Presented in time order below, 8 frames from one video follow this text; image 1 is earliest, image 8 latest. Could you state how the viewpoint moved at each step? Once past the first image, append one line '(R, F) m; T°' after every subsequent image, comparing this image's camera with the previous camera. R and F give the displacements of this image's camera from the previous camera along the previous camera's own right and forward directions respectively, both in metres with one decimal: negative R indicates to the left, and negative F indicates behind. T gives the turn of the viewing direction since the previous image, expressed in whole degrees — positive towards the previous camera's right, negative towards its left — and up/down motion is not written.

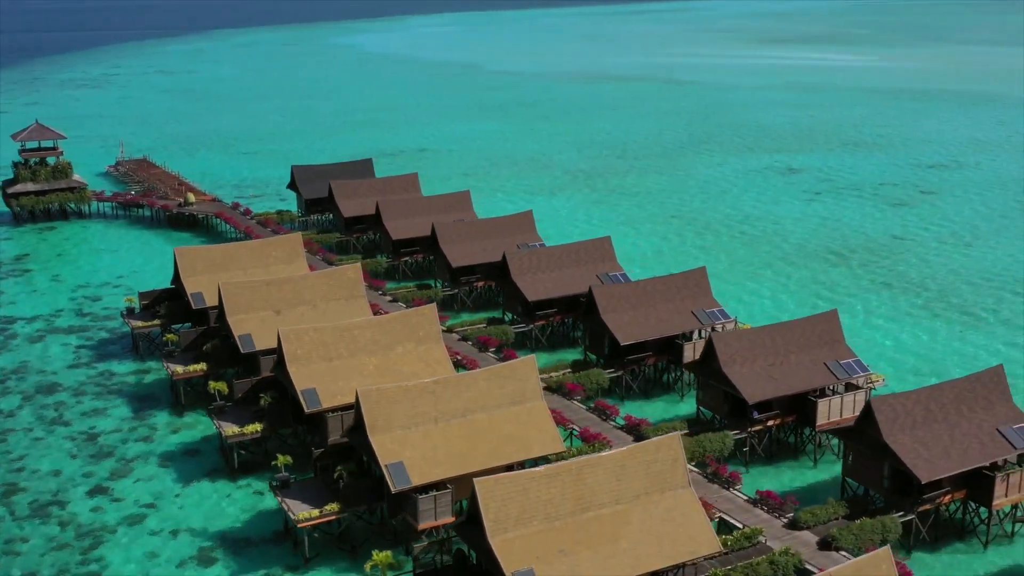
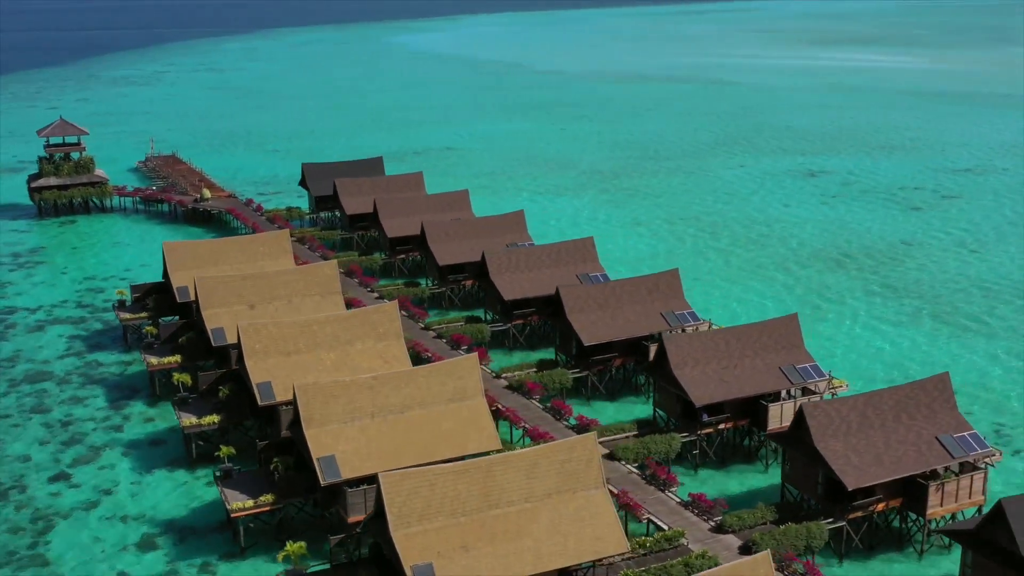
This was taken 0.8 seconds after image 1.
(+3.0, -0.2) m; -3°
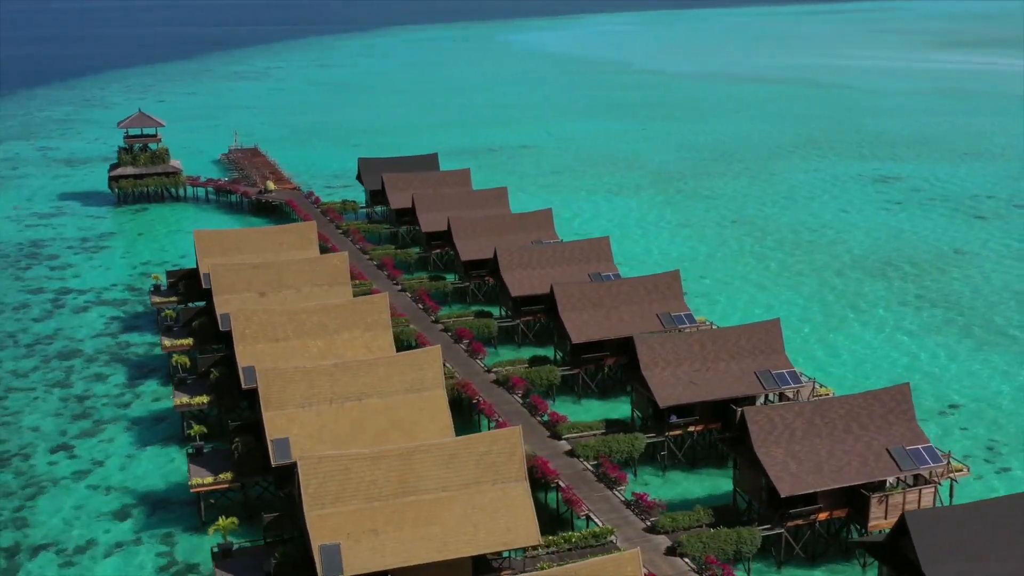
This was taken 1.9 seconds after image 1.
(+4.1, -0.3) m; -6°
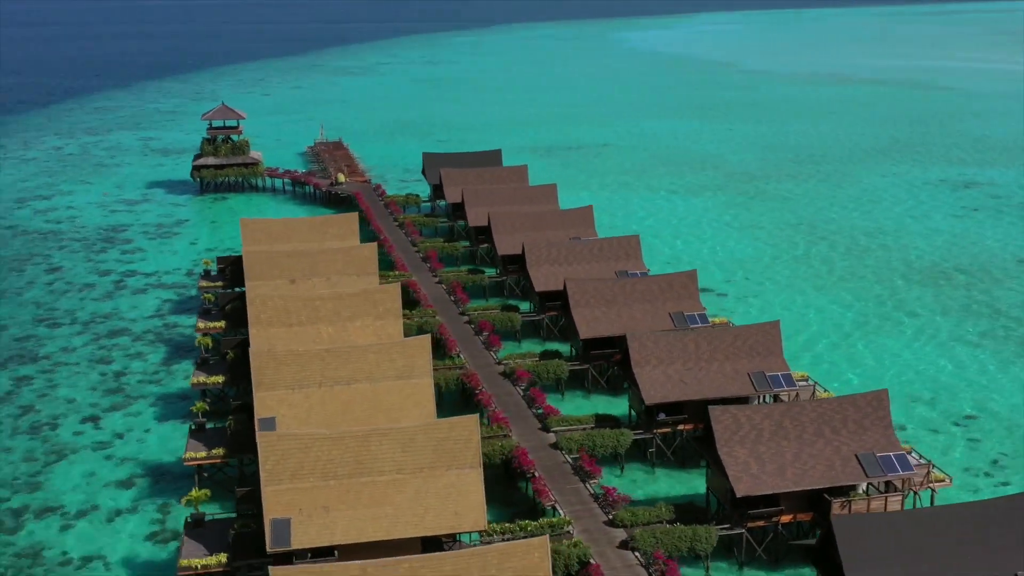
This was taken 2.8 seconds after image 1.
(+3.4, -0.4) m; -6°
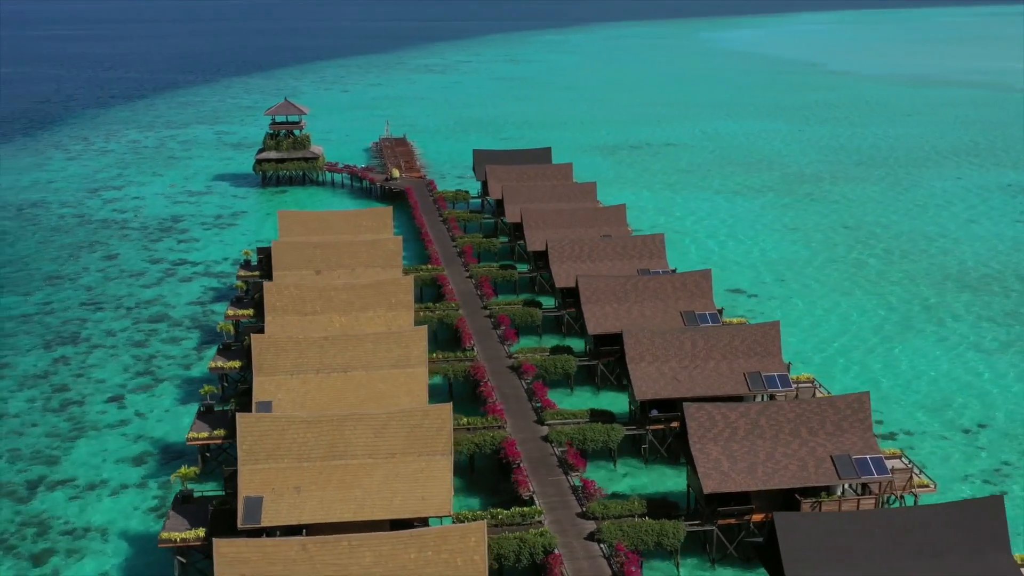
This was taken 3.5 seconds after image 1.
(+2.6, -0.4) m; -5°
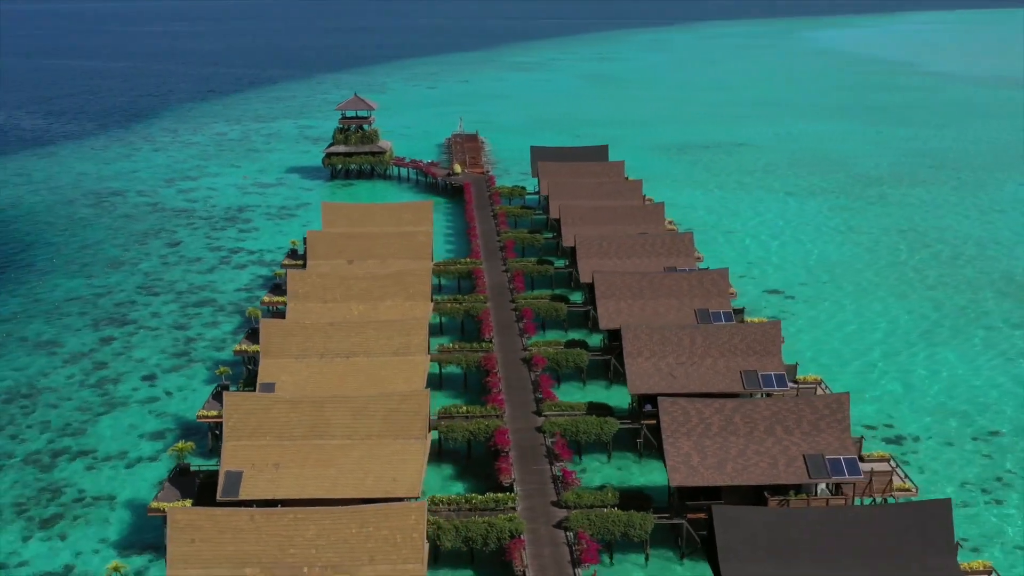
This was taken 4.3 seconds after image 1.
(+2.9, -0.5) m; -5°
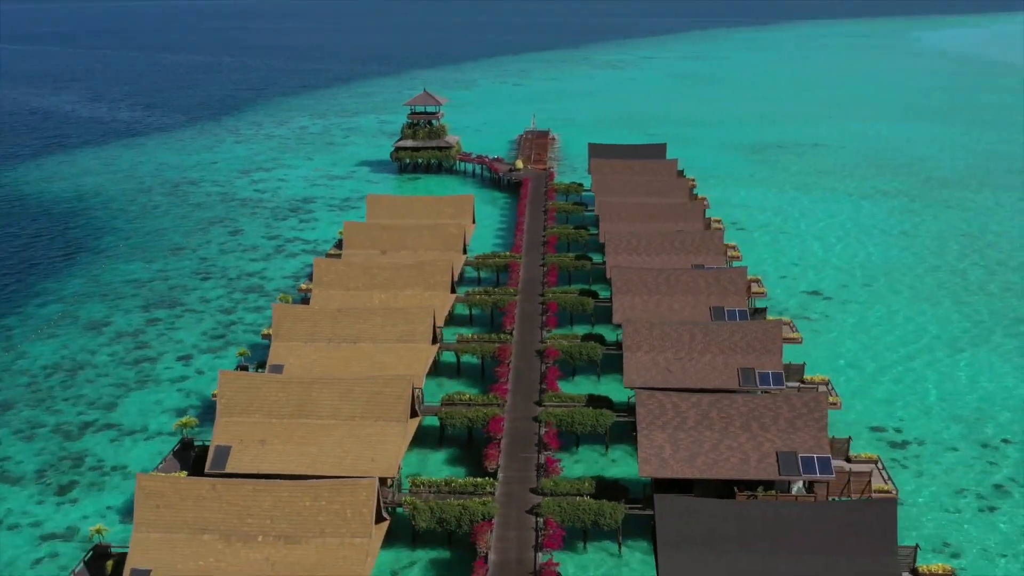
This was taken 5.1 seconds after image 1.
(+2.9, -0.5) m; -5°
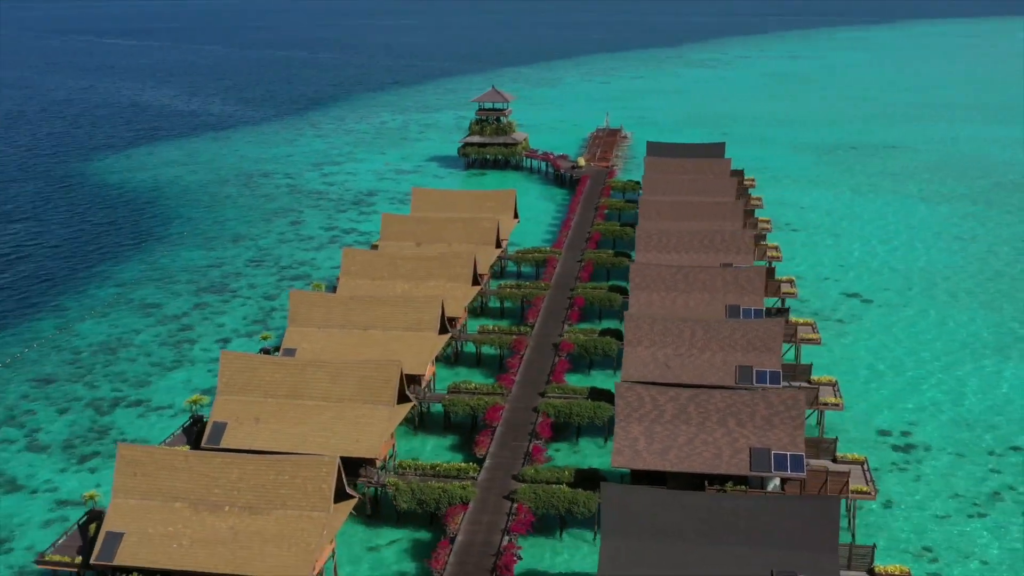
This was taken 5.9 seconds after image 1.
(+2.9, -0.5) m; -5°
